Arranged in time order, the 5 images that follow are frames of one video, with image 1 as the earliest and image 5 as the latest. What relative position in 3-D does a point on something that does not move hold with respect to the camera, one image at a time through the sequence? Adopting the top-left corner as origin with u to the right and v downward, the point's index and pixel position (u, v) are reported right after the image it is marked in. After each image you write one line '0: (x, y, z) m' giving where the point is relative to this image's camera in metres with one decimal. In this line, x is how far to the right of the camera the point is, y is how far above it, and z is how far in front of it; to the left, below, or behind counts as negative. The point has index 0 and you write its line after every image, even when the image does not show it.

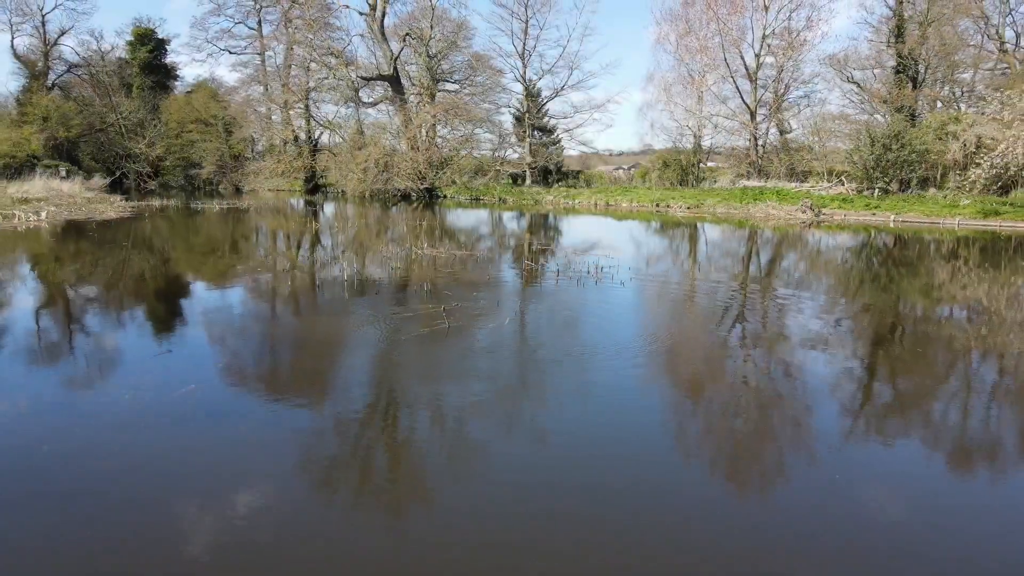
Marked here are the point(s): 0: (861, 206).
0: (+5.6, +1.4, +17.7) m
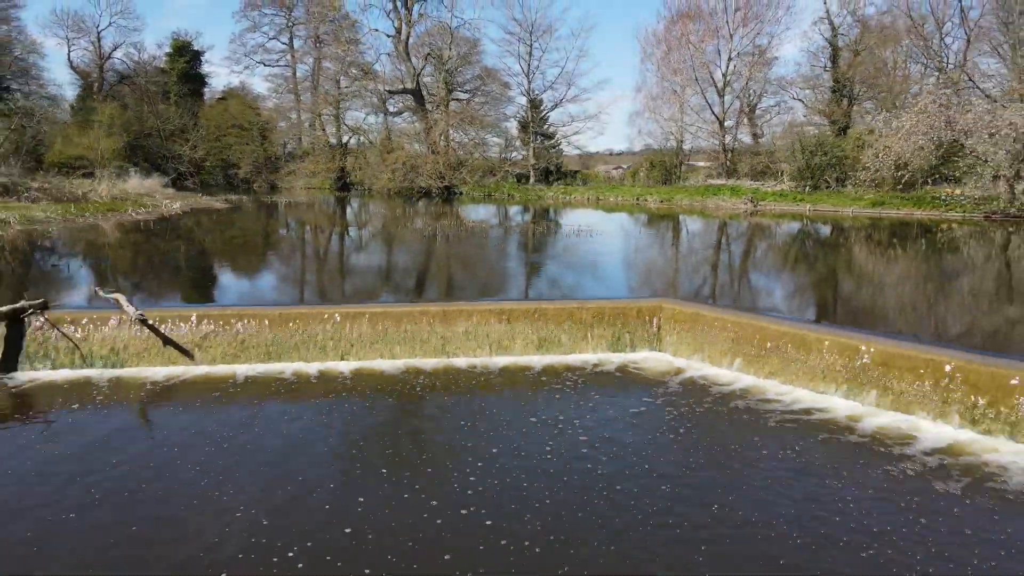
0: (+5.8, +1.9, +22.1) m
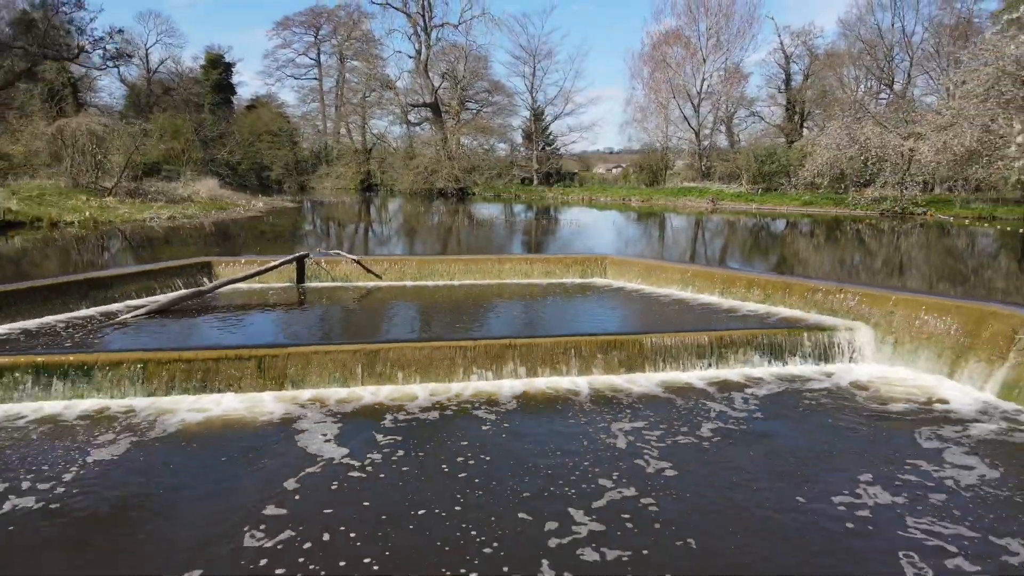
0: (+6.0, +2.3, +26.8) m
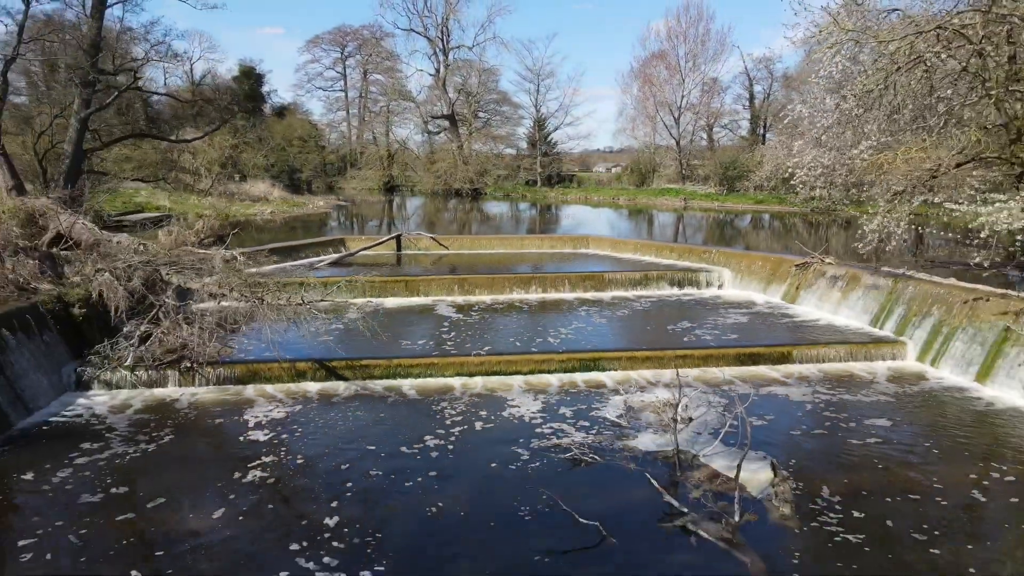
0: (+6.3, +2.8, +32.2) m
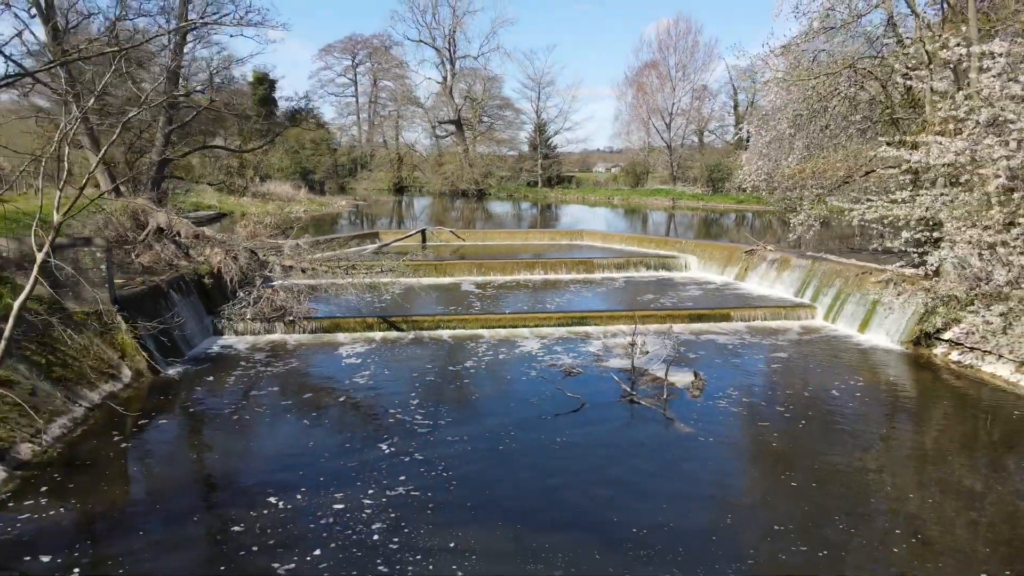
0: (+6.4, +3.0, +35.0) m
